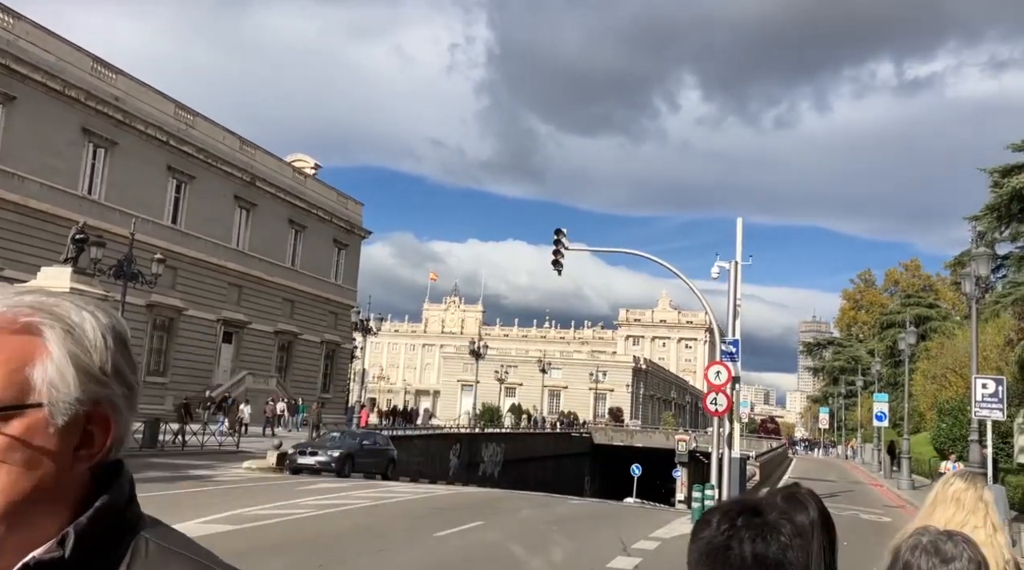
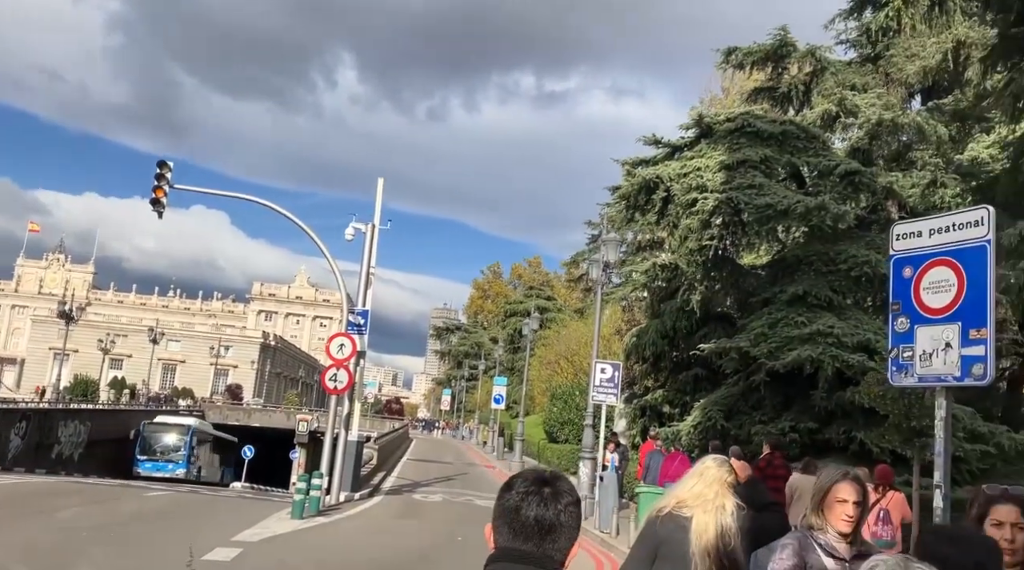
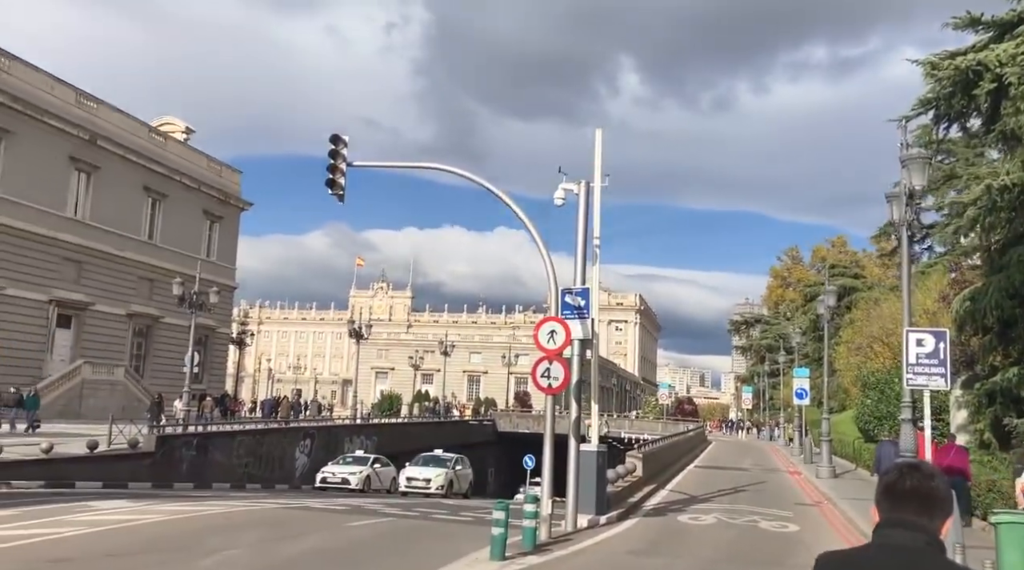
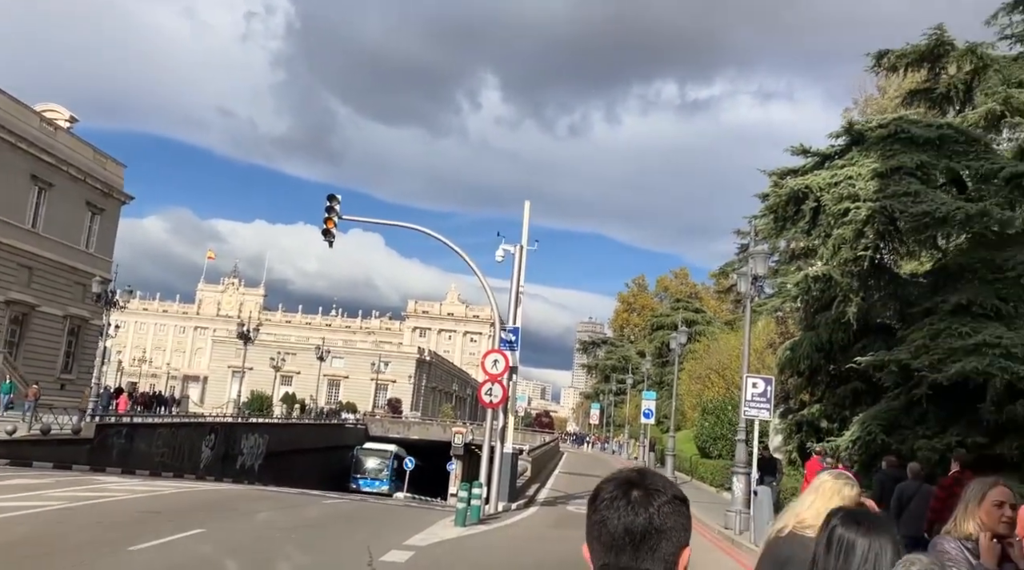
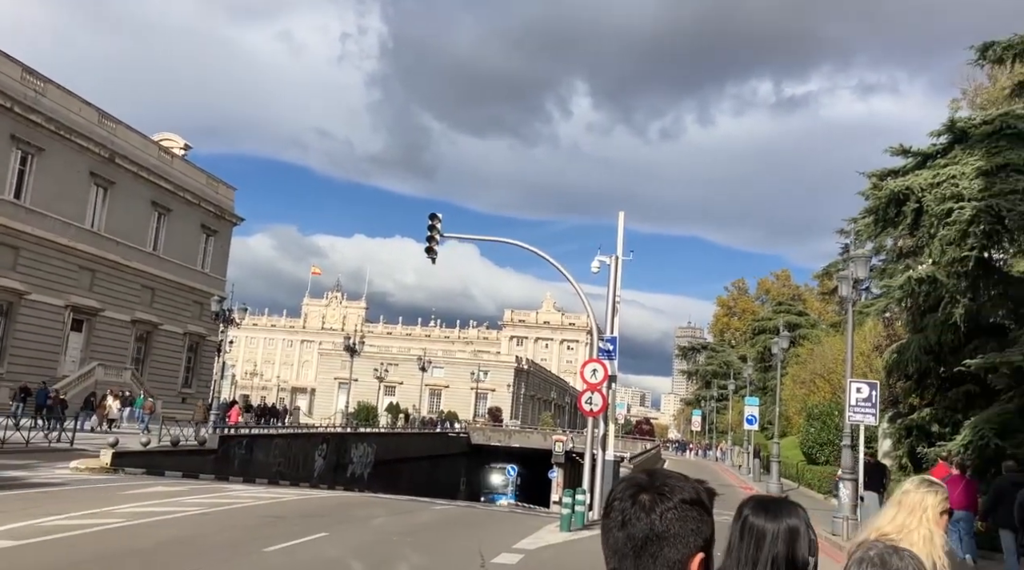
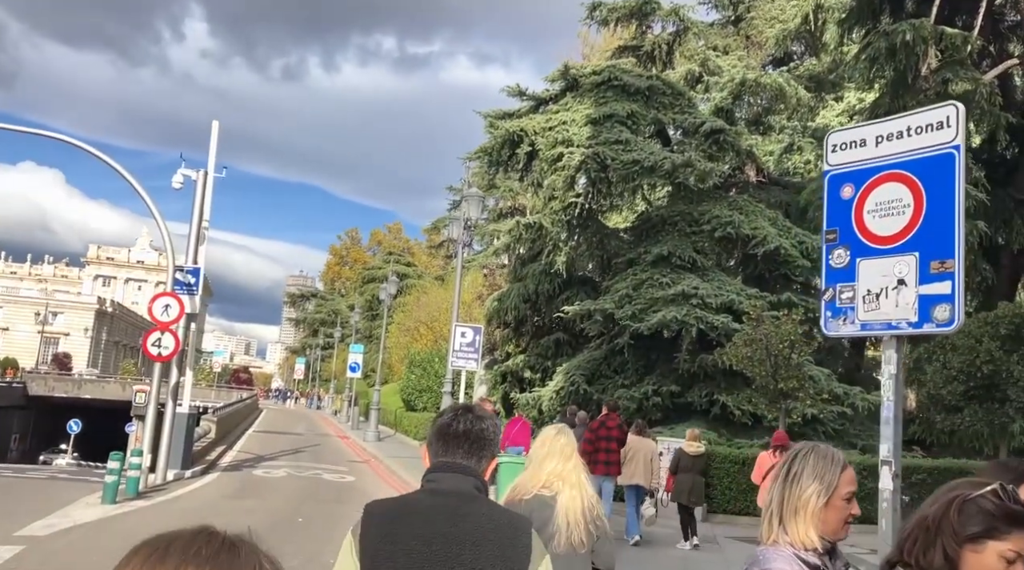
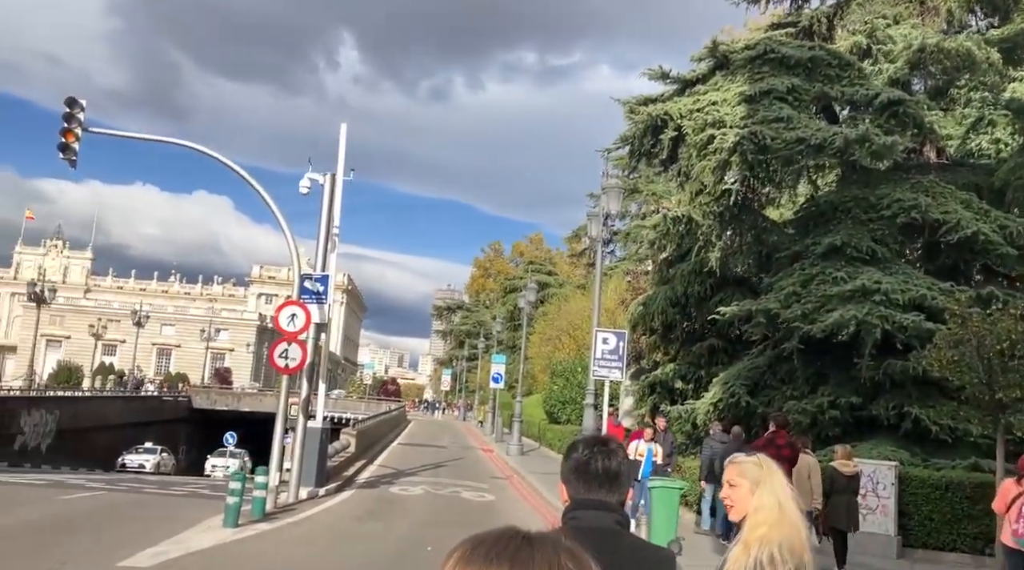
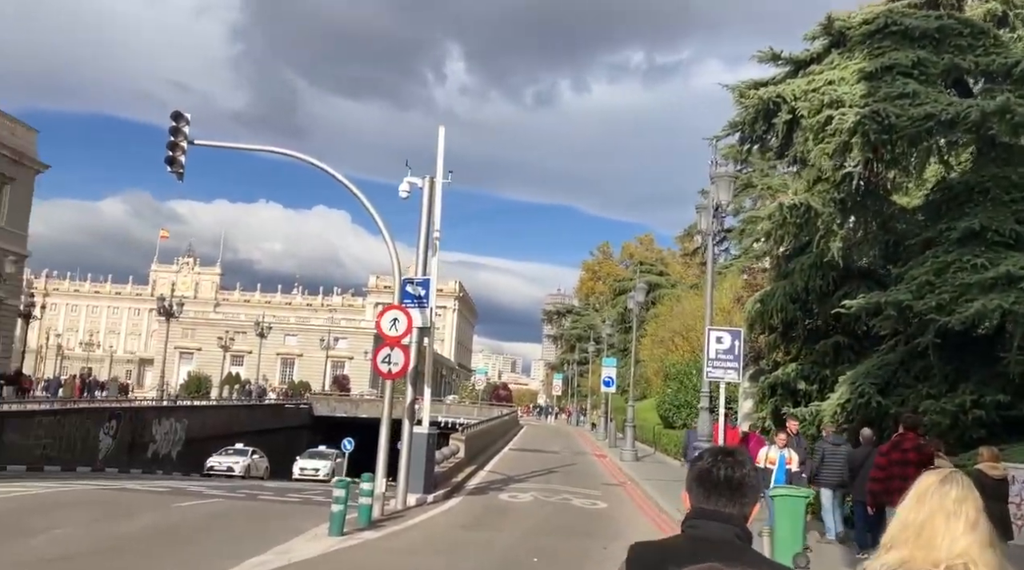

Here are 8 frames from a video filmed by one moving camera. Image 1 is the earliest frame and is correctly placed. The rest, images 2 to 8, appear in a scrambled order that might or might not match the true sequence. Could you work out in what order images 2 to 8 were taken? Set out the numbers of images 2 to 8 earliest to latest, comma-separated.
5, 4, 2, 6, 7, 8, 3
